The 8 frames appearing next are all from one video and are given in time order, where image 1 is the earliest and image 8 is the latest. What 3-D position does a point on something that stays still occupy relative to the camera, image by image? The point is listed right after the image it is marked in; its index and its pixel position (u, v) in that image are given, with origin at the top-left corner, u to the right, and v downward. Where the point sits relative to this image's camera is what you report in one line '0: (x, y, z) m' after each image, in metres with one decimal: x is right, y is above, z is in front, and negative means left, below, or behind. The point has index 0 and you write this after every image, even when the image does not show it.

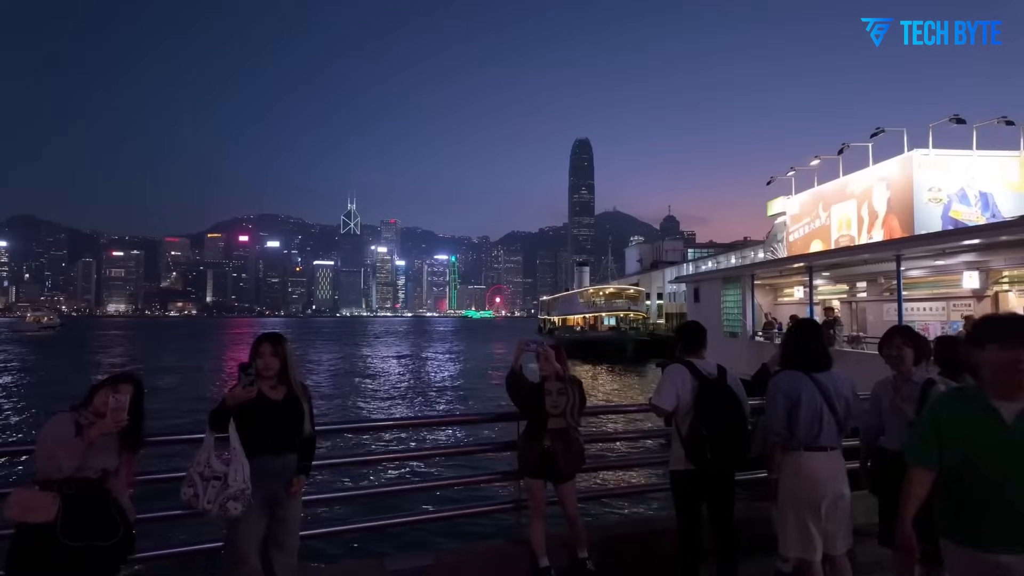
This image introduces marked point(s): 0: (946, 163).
0: (+13.6, +3.9, +19.7) m
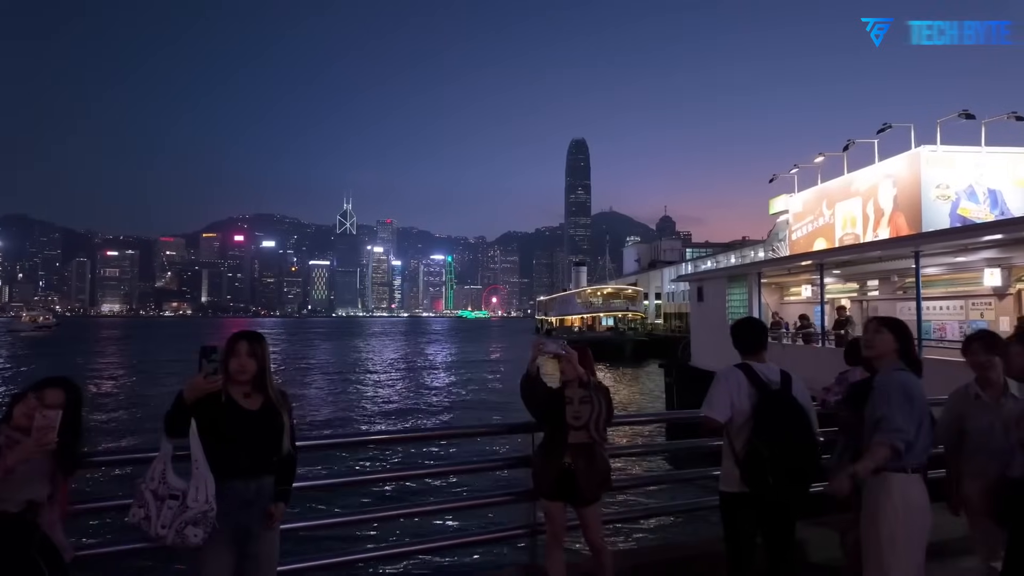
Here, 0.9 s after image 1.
0: (+13.5, +4.0, +19.3) m
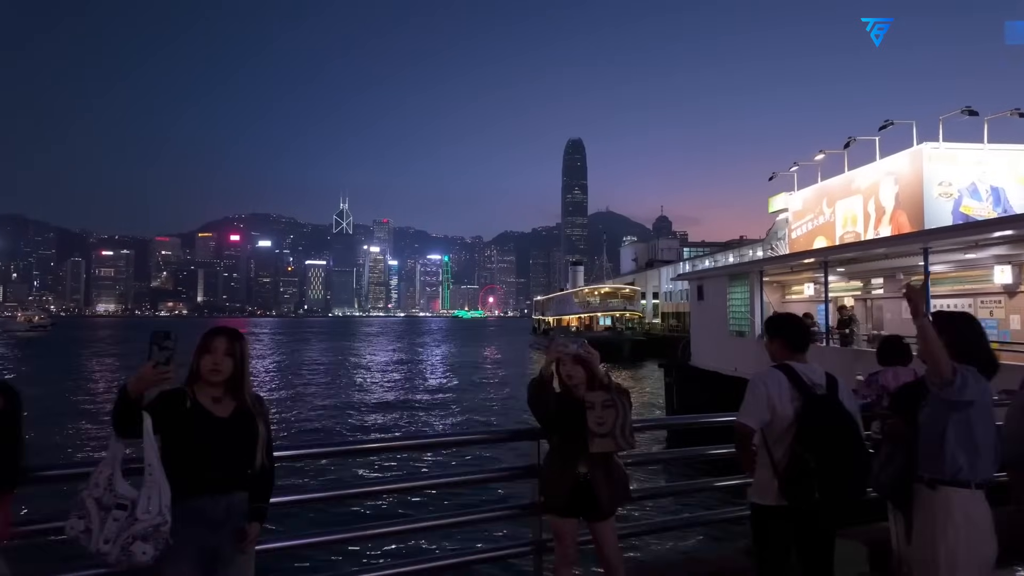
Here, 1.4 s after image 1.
0: (+13.5, +4.0, +19.1) m
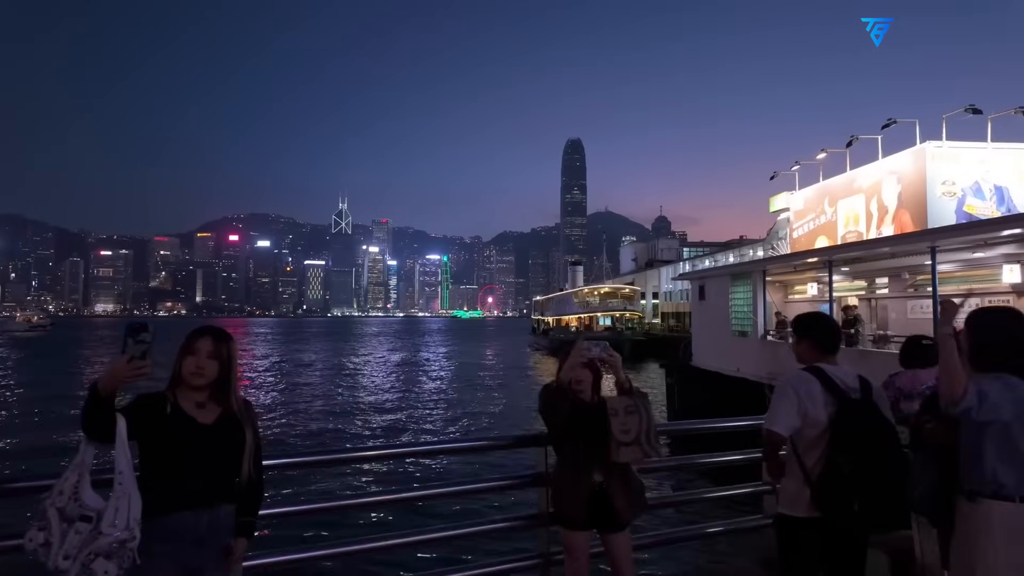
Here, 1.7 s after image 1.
0: (+13.5, +4.0, +18.9) m
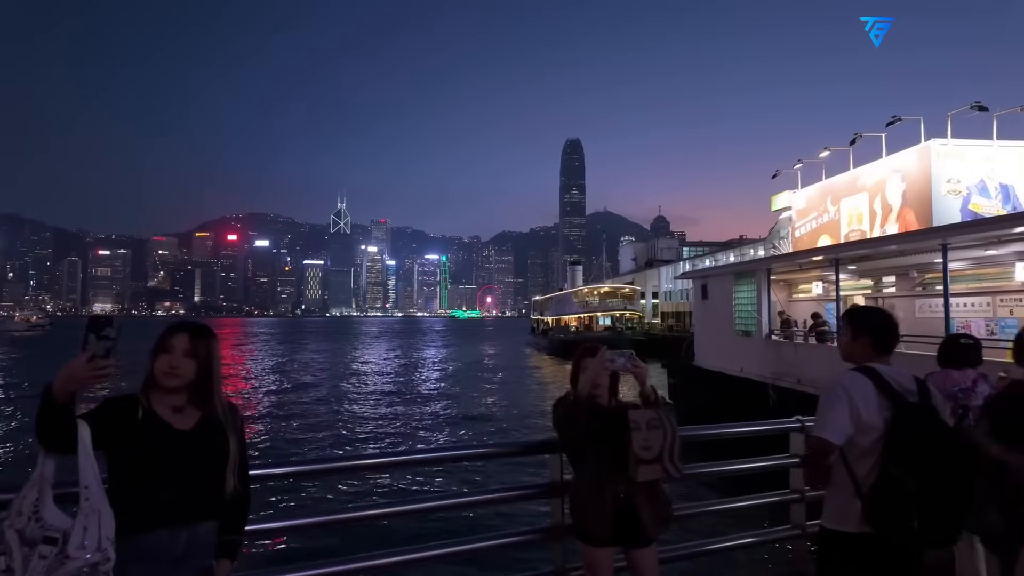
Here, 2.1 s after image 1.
0: (+13.5, +4.0, +18.8) m
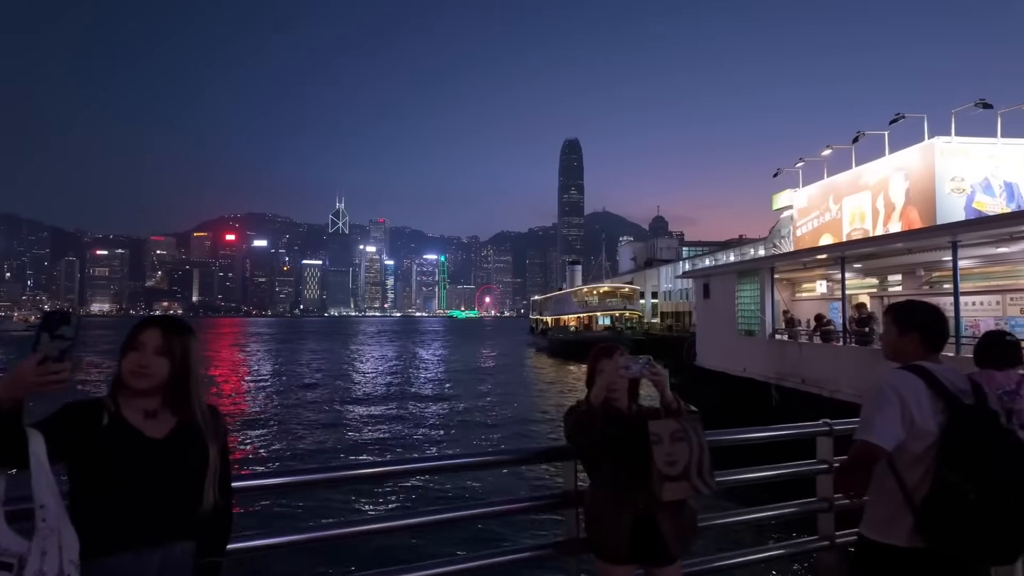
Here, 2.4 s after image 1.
0: (+13.5, +4.1, +18.6) m
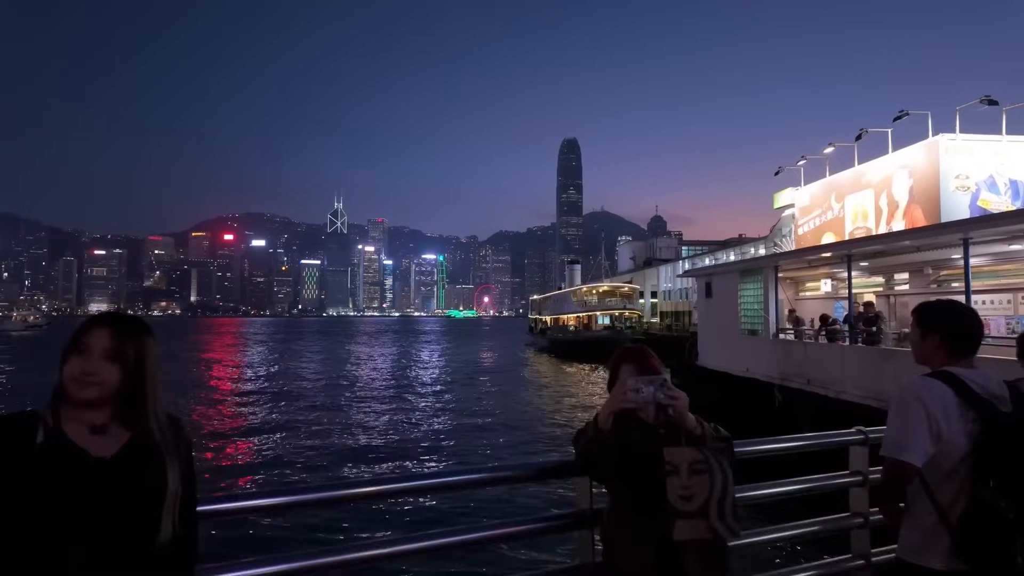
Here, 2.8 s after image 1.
0: (+13.5, +4.1, +18.4) m
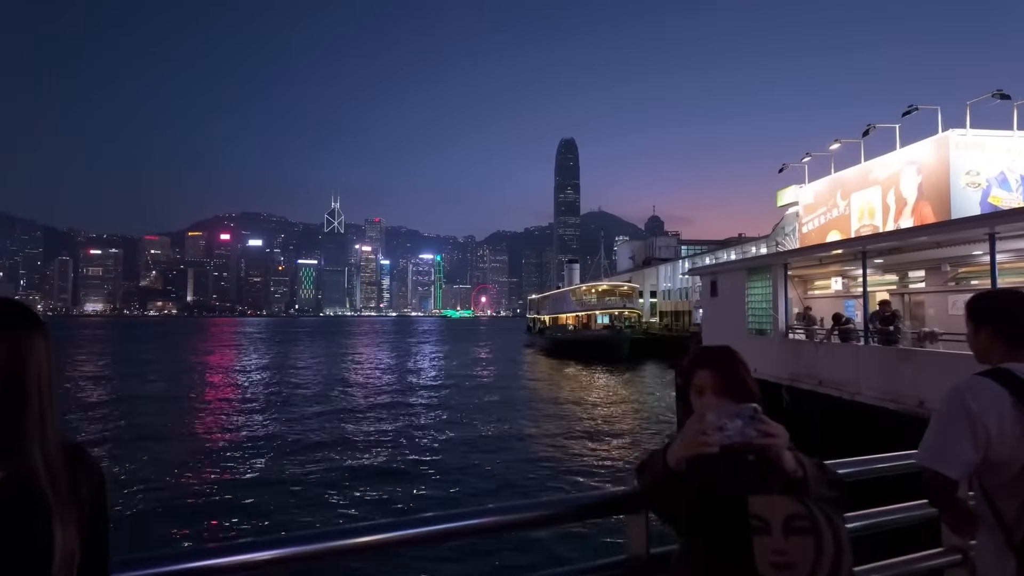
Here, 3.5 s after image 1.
0: (+13.5, +4.1, +18.0) m
